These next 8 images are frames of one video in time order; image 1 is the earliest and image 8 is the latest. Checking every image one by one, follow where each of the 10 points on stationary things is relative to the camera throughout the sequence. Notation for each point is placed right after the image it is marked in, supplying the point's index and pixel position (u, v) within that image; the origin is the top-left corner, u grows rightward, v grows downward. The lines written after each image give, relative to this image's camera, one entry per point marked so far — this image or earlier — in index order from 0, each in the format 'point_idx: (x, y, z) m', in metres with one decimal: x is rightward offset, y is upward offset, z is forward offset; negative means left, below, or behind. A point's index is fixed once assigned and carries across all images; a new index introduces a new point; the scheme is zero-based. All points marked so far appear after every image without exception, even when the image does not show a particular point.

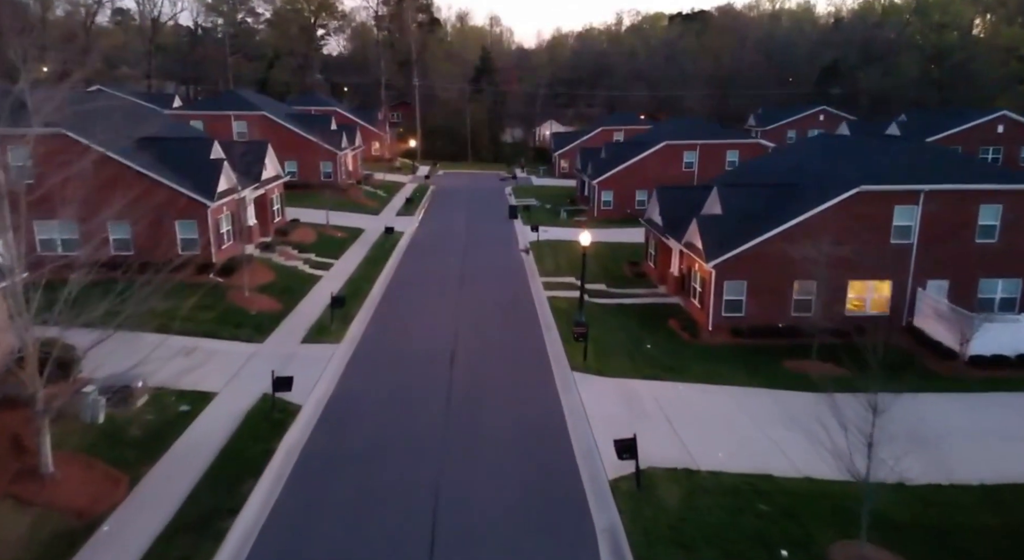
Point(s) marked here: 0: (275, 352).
0: (-6.3, -1.9, +19.5) m
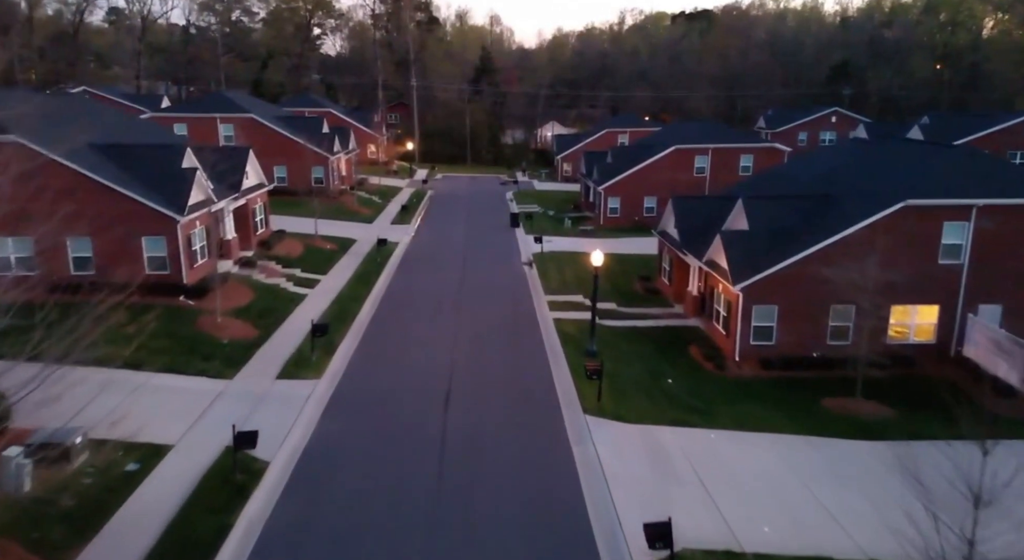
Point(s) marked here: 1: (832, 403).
0: (-6.2, -2.6, +17.1) m
1: (+7.8, -3.0, +17.9) m
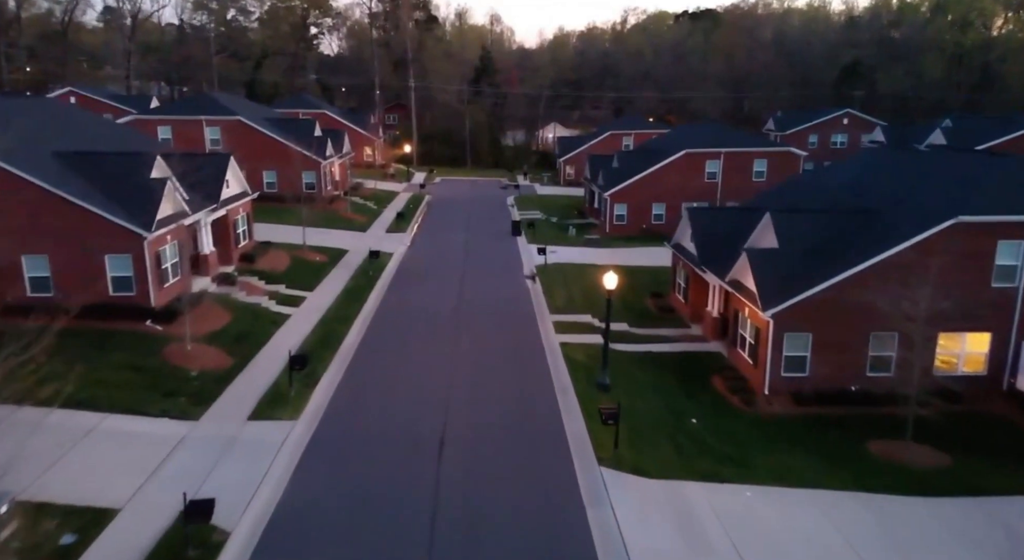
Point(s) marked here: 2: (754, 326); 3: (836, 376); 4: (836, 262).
0: (-6.2, -3.2, +15.0) m
1: (+7.9, -3.6, +15.8) m
2: (+6.1, -1.2, +18.5) m
3: (+8.0, -2.4, +18.1) m
4: (+7.9, +0.4, +18.0) m
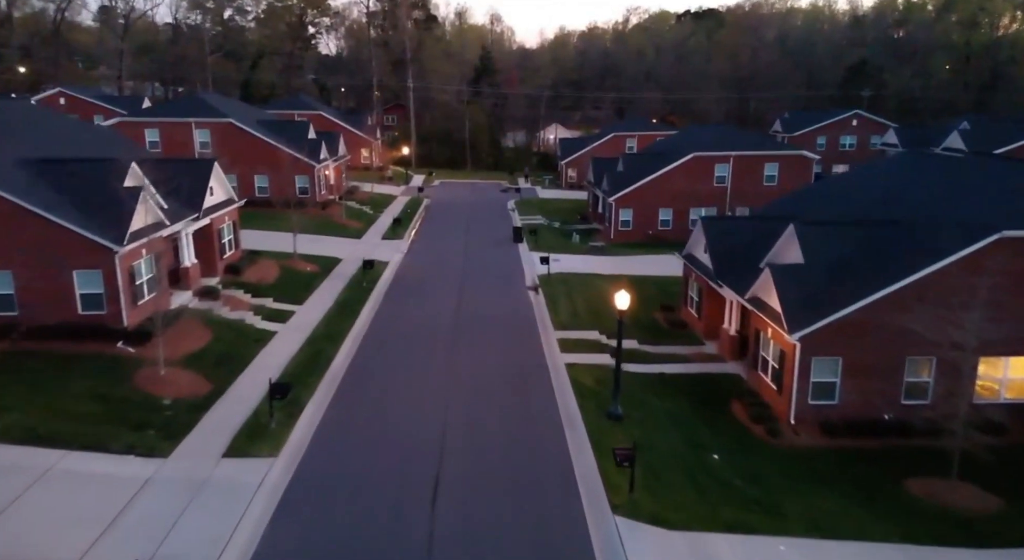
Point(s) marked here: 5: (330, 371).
0: (-6.1, -3.6, +13.5) m
1: (+7.9, -4.0, +14.3) m
2: (+6.2, -1.6, +17.0) m
3: (+8.0, -2.8, +16.6) m
4: (+8.0, 0.0, +16.5) m
5: (-4.7, -2.3, +18.8) m
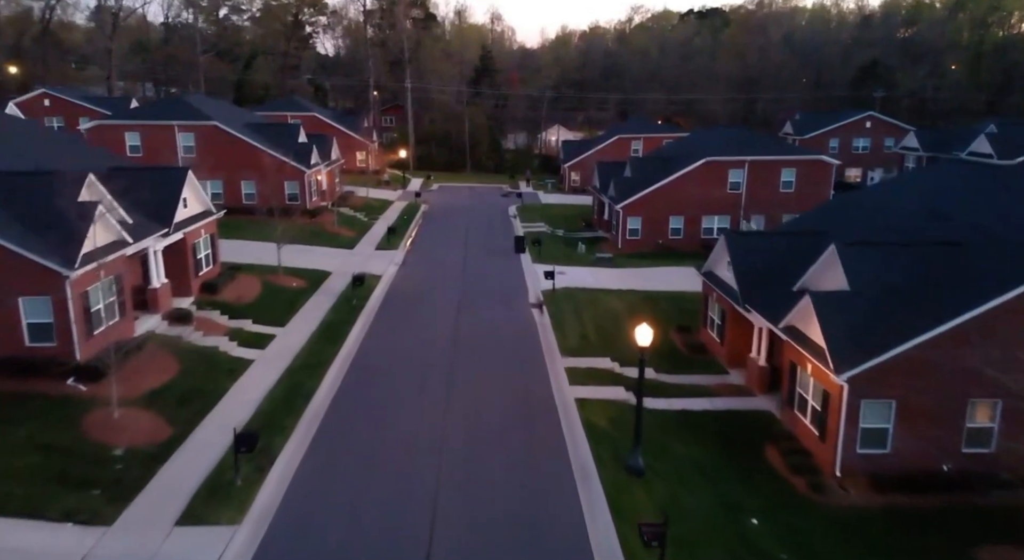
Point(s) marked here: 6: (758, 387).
0: (-6.0, -4.2, +11.4) m
1: (+8.0, -4.6, +12.2) m
2: (+6.3, -2.2, +14.9) m
3: (+8.1, -3.4, +14.4) m
4: (+8.1, -0.6, +14.3) m
5: (-4.6, -2.9, +16.7) m
6: (+6.1, -2.7, +18.3) m
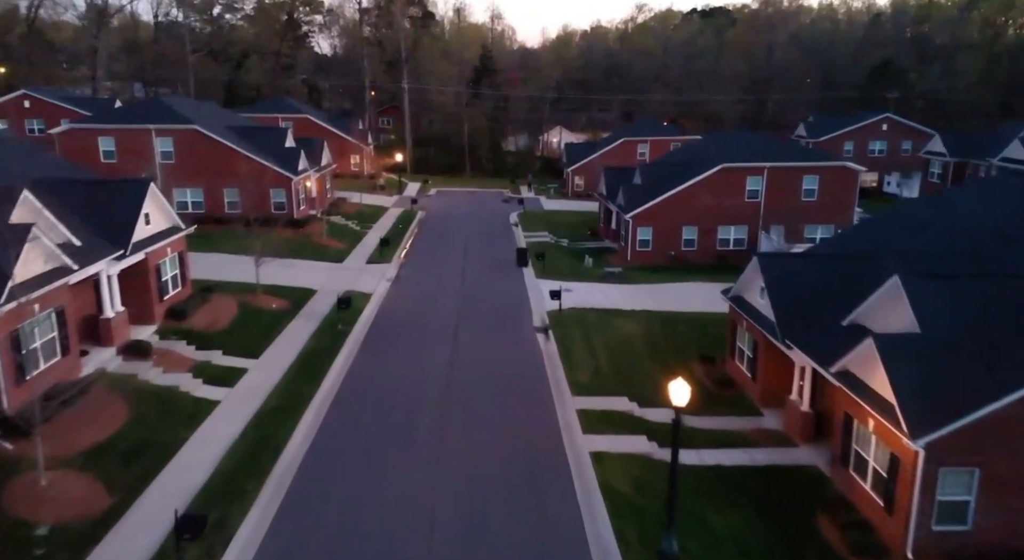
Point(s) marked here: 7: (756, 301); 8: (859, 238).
0: (-5.9, -4.9, +8.9) m
1: (+8.1, -5.3, +9.7) m
2: (+6.4, -2.9, +12.4) m
3: (+8.2, -4.1, +12.0) m
4: (+8.2, -1.3, +11.9) m
5: (-4.5, -3.6, +14.2) m
6: (+6.2, -3.3, +15.9) m
7: (+6.0, -0.5, +18.4) m
8: (+9.5, +1.3, +19.9) m
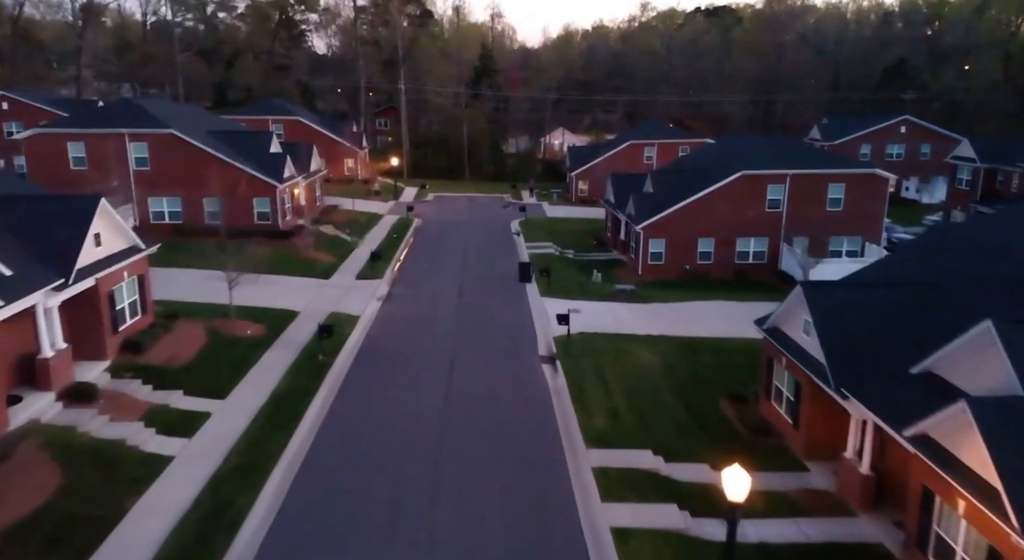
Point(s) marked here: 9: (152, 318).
0: (-5.8, -5.6, +6.4) m
1: (+8.2, -6.0, +7.2) m
2: (+6.4, -3.6, +9.9) m
3: (+8.3, -4.8, +9.5) m
4: (+8.3, -2.0, +9.4) m
5: (-4.4, -4.3, +11.7) m
6: (+6.3, -4.0, +13.4) m
7: (+6.1, -1.1, +15.9) m
8: (+9.6, +0.7, +17.4) m
9: (-9.7, -1.0, +19.8) m
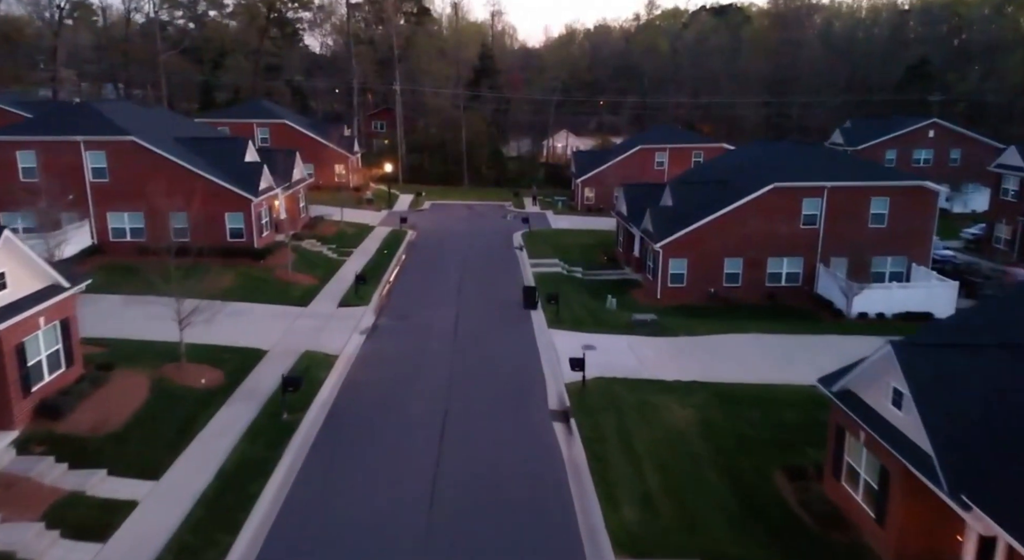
0: (-5.7, -6.5, +3.0) m
1: (+8.3, -7.0, +3.8) m
2: (+6.6, -4.5, +6.5) m
3: (+8.4, -5.7, +6.1) m
4: (+8.4, -2.9, +6.0) m
5: (-4.3, -5.2, +8.3) m
6: (+6.4, -5.0, +10.0) m
7: (+6.3, -2.1, +12.5) m
8: (+9.7, -0.3, +14.0) m
9: (-9.6, -1.9, +16.4) m
